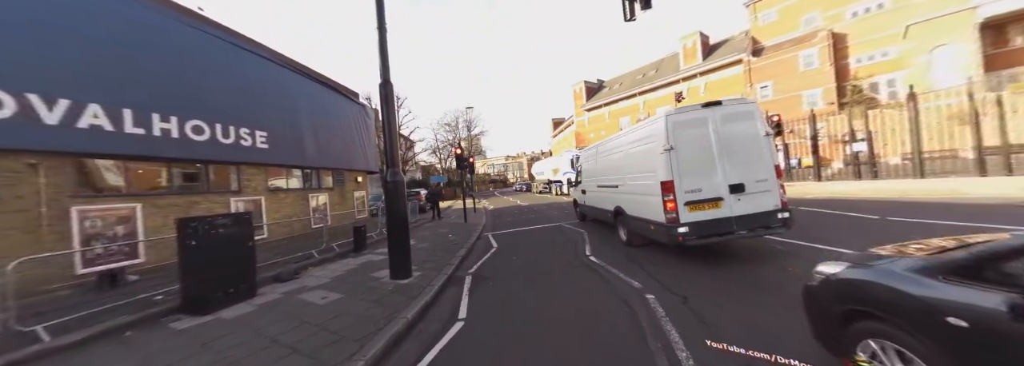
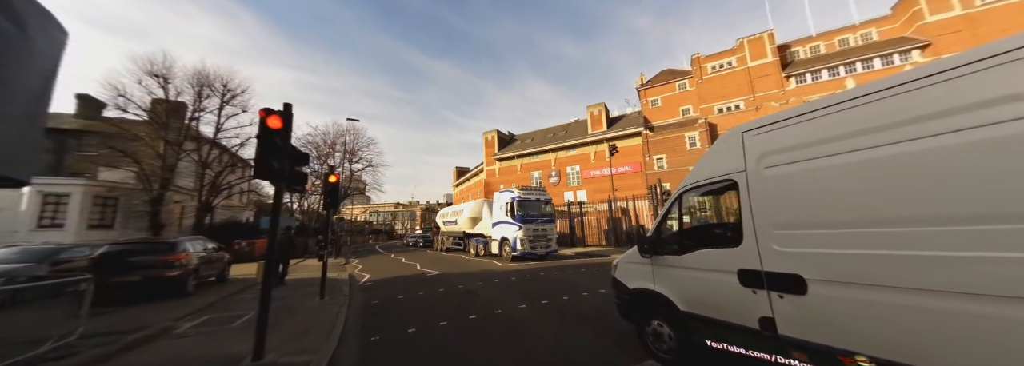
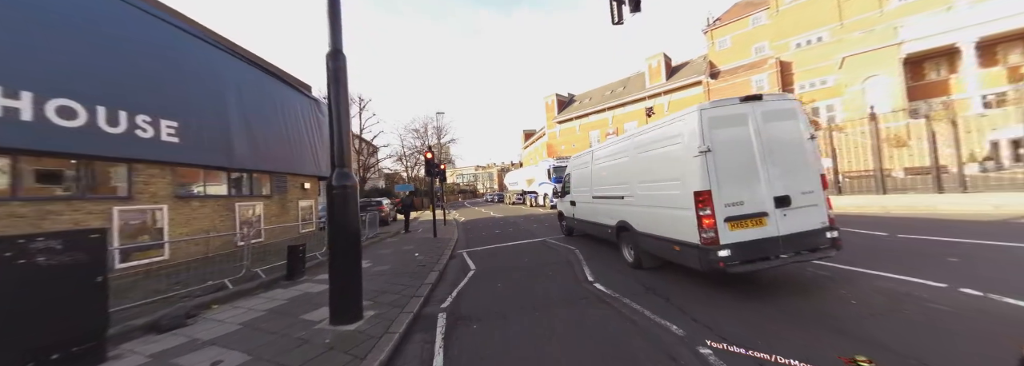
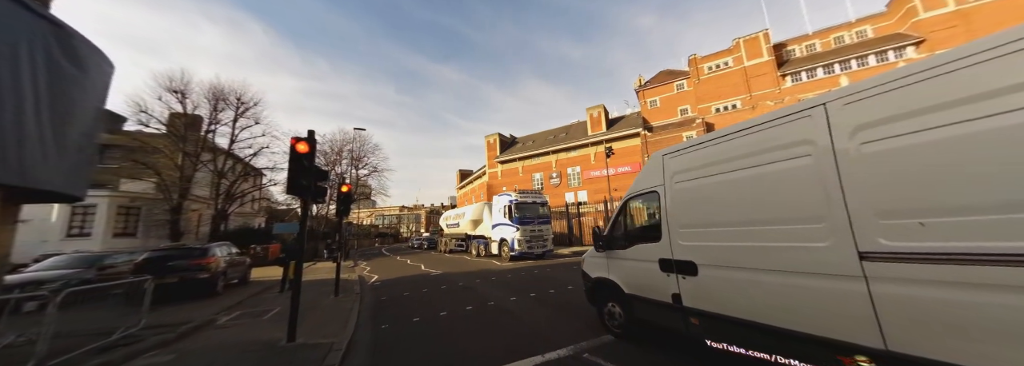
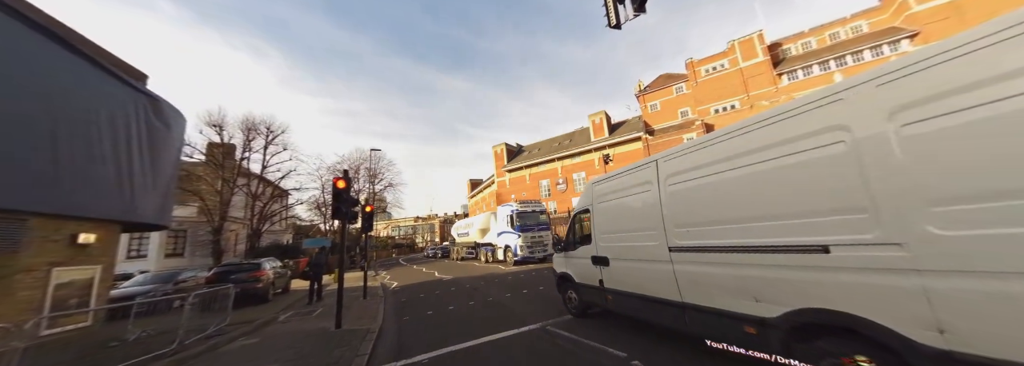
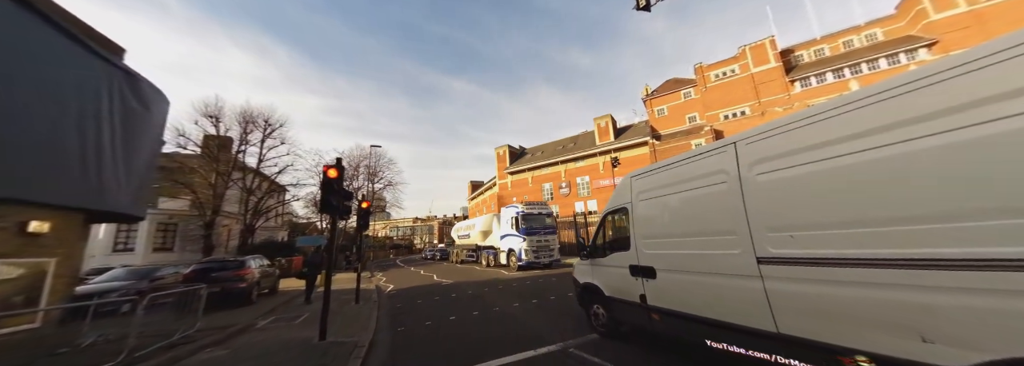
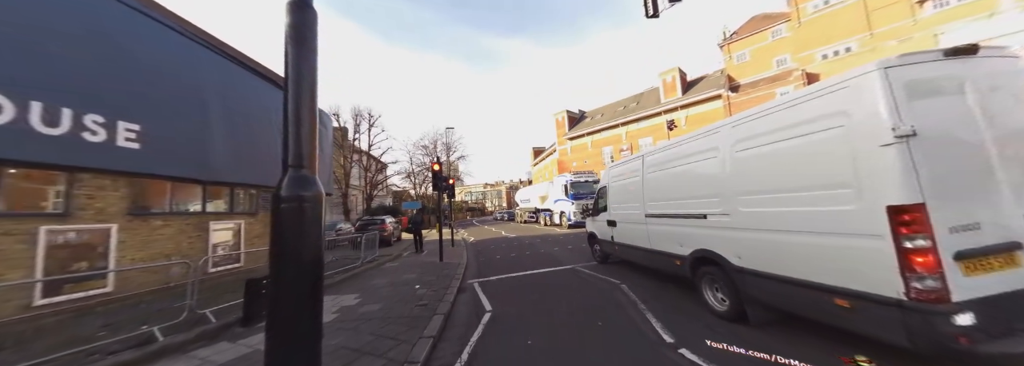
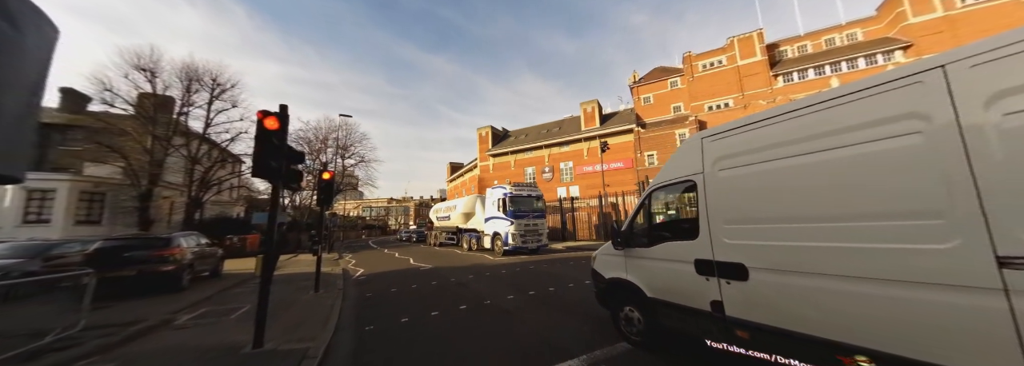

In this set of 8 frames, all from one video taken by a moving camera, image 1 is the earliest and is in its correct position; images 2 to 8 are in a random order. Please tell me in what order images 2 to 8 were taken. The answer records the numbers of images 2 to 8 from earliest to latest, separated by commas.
3, 7, 5, 6, 4, 8, 2
